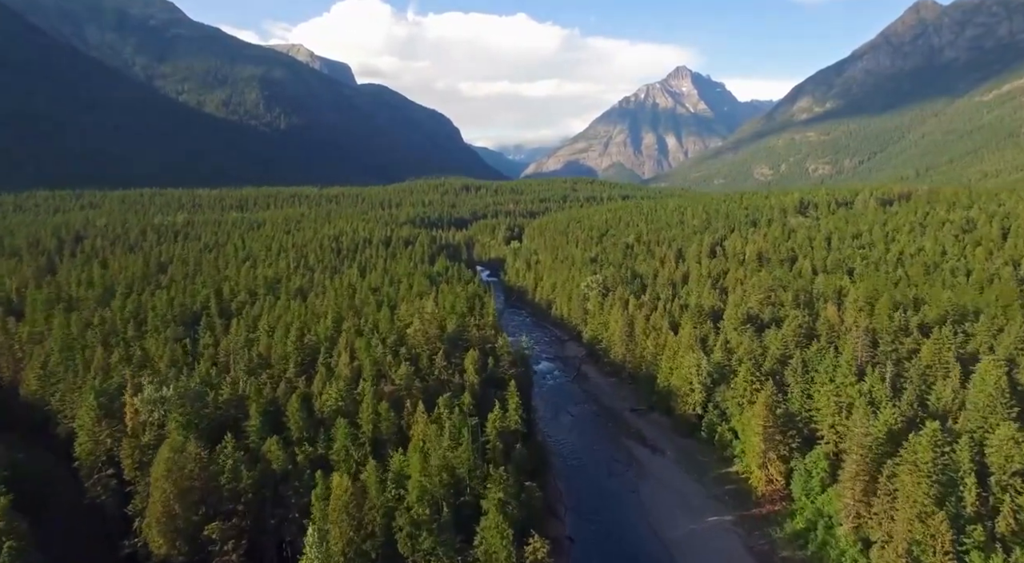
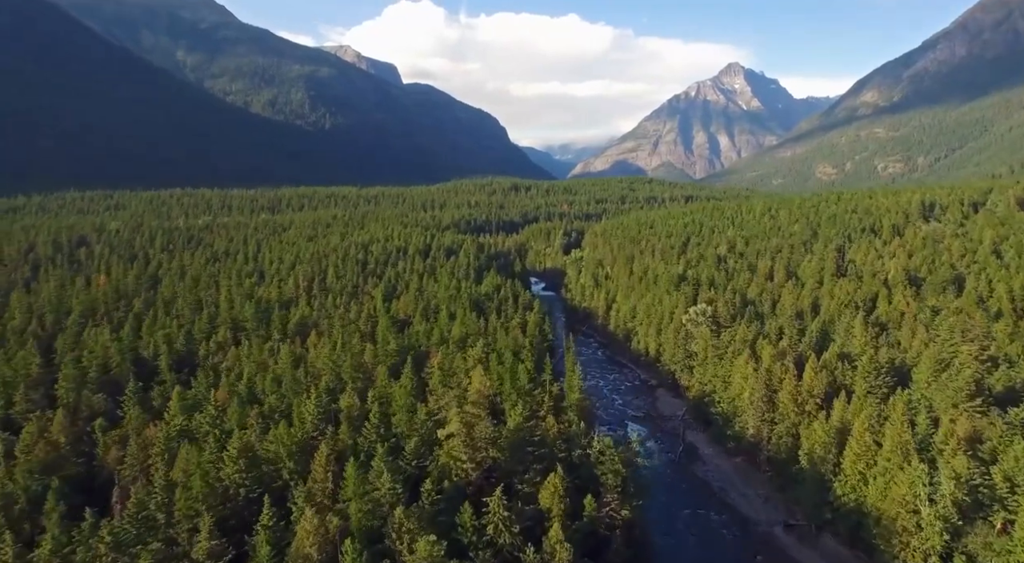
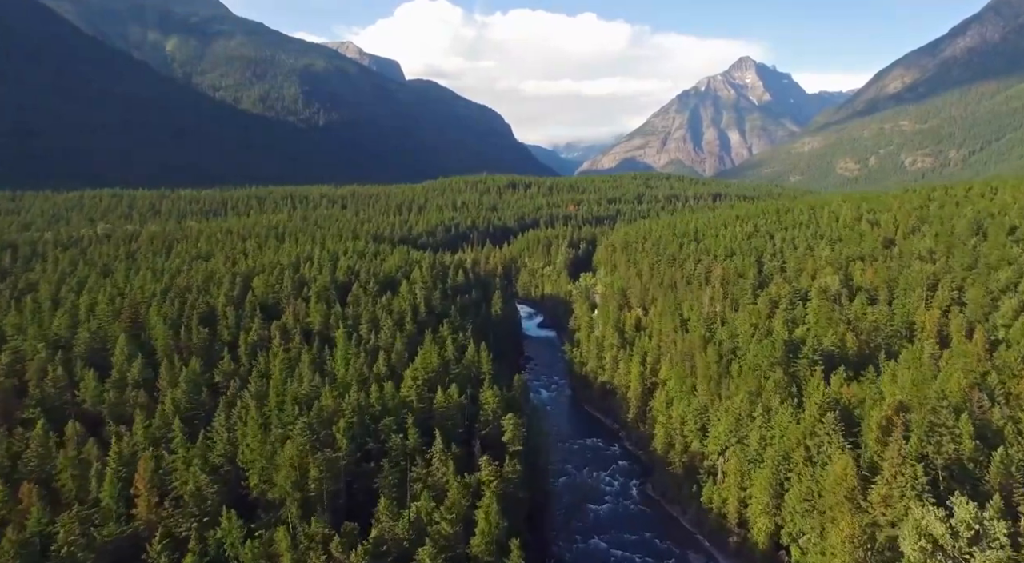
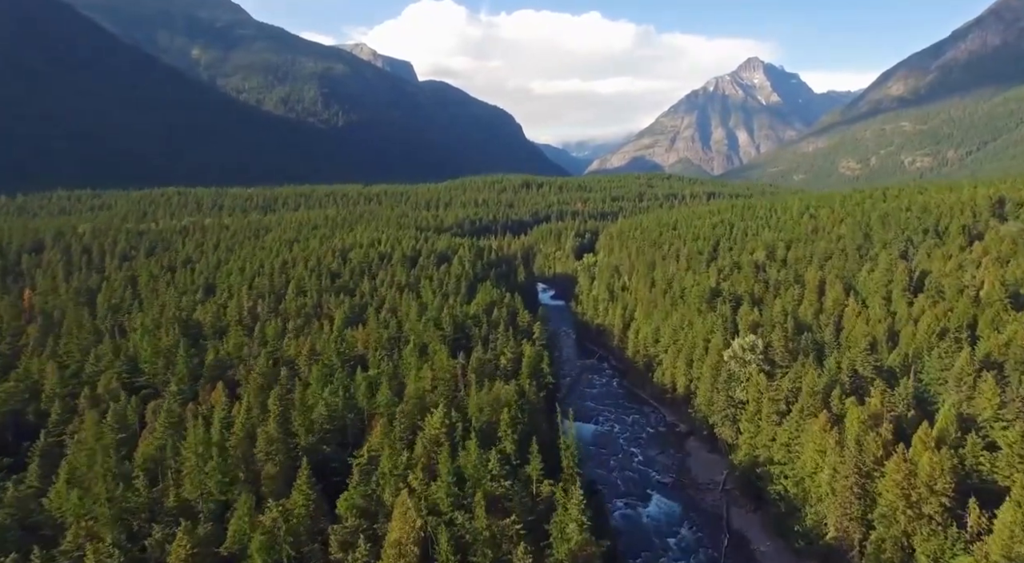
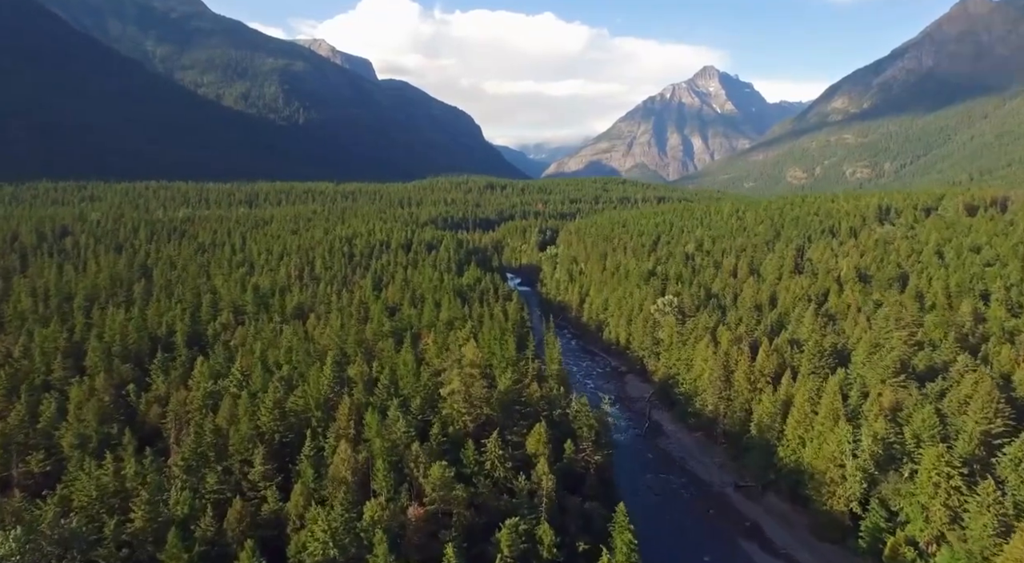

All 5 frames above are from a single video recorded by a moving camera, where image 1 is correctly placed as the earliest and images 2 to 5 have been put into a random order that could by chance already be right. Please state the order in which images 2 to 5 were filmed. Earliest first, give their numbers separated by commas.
5, 2, 4, 3
